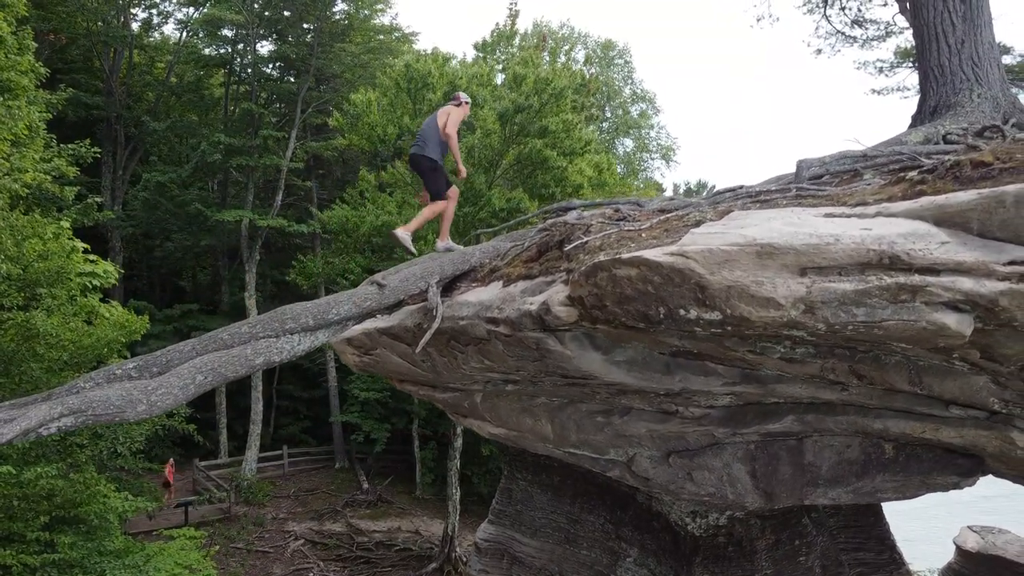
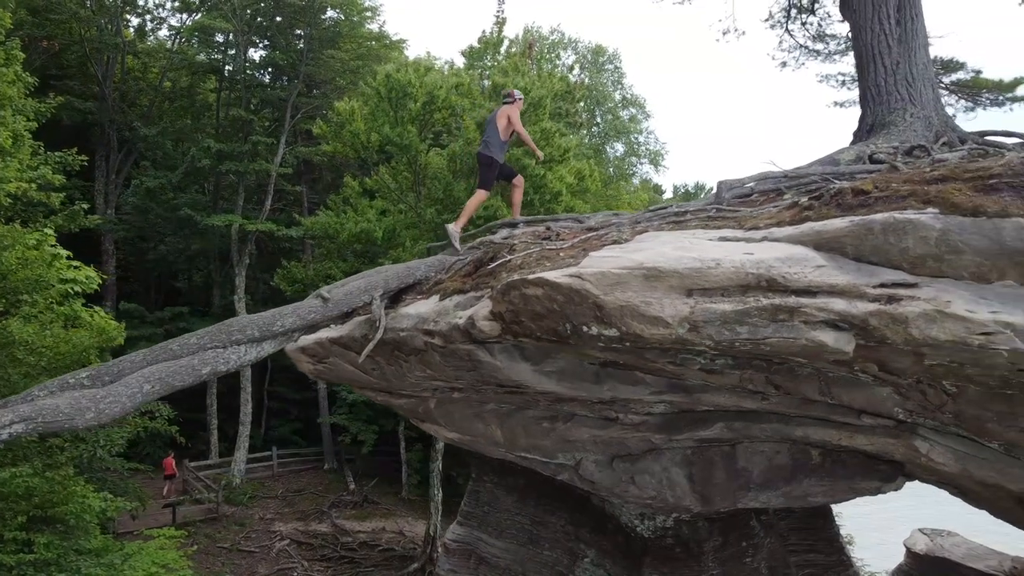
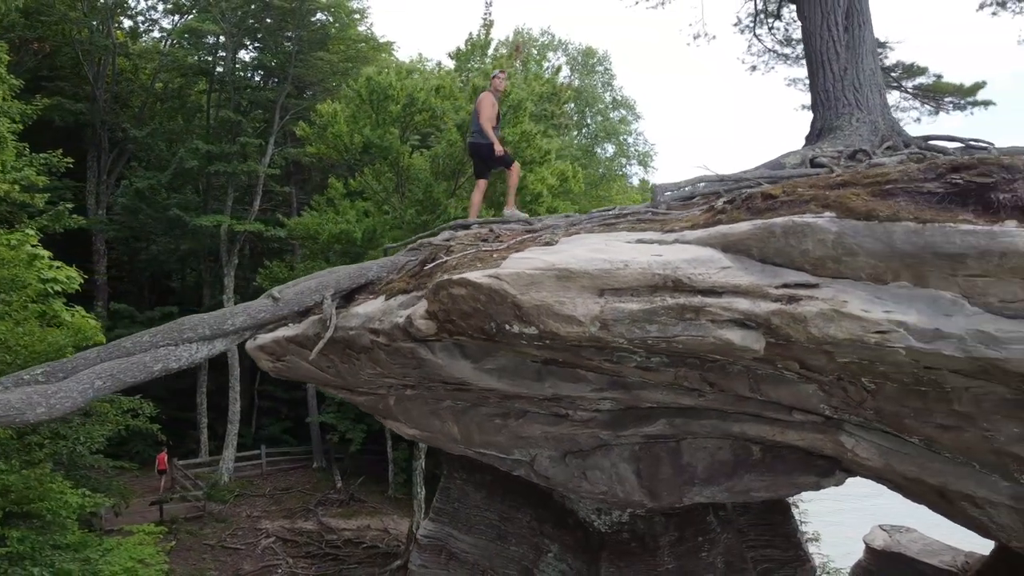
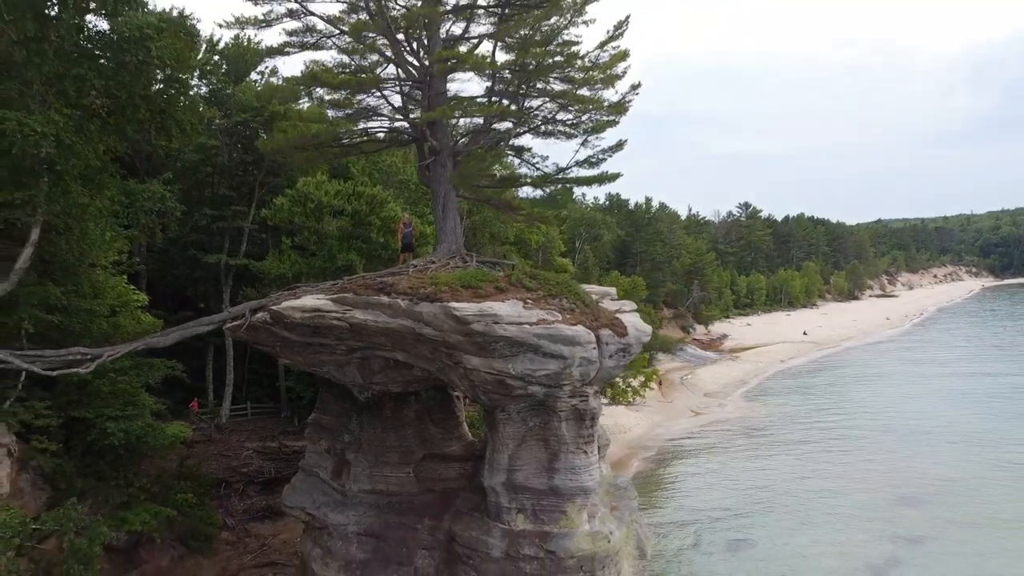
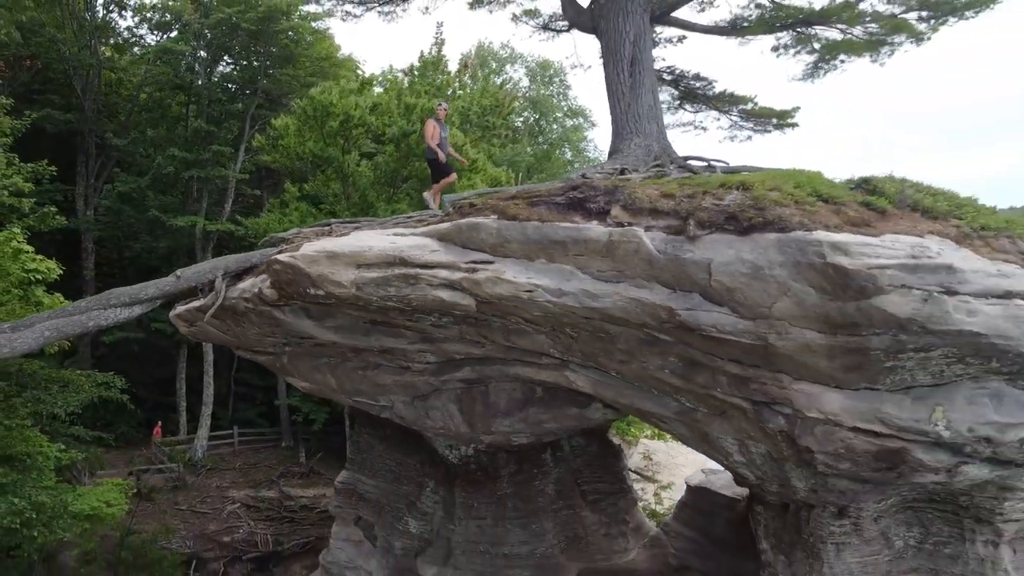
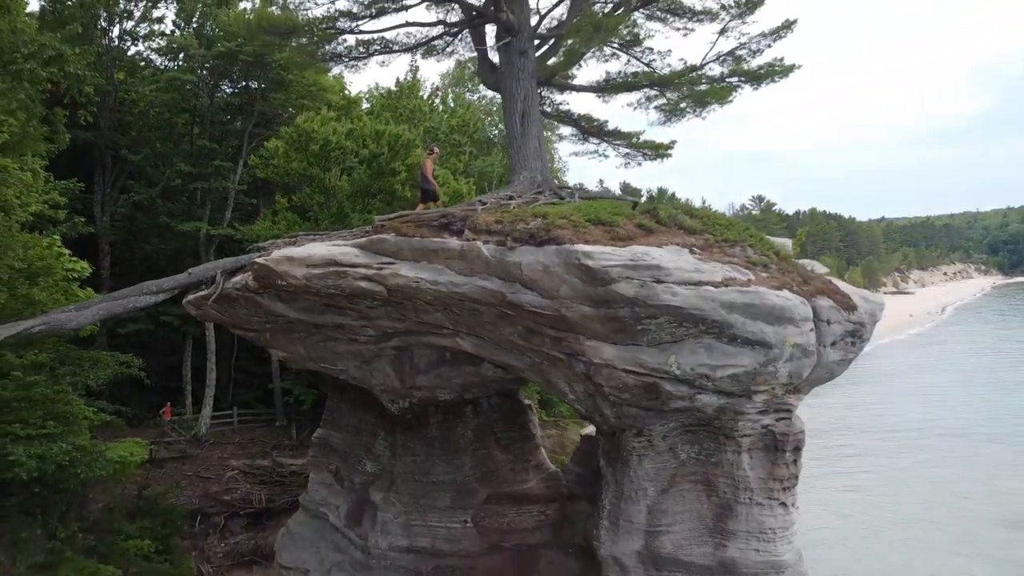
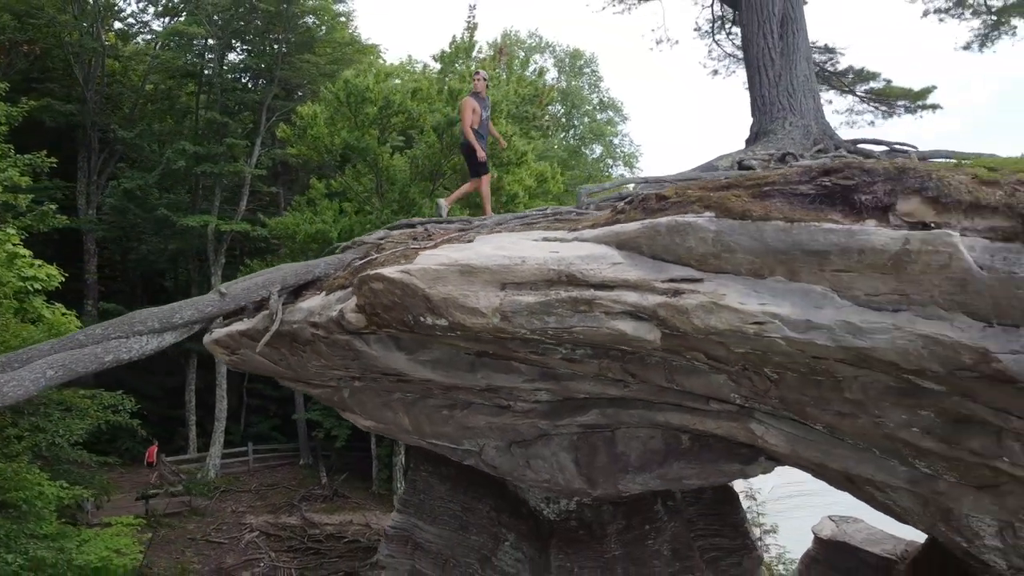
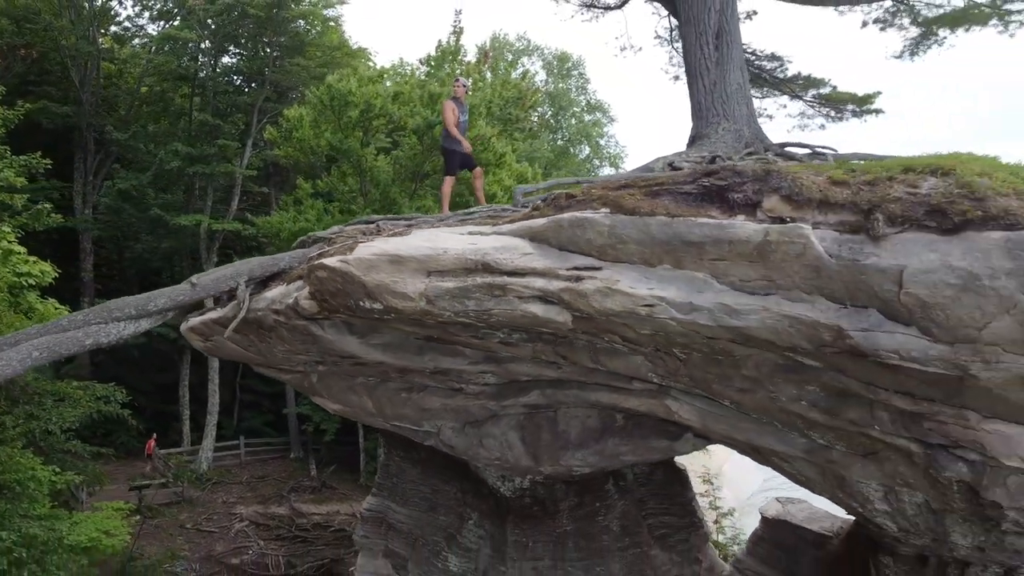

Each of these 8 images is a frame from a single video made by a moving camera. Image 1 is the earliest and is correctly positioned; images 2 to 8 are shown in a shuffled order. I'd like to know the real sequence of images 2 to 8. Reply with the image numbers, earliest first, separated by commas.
2, 3, 7, 8, 5, 6, 4
